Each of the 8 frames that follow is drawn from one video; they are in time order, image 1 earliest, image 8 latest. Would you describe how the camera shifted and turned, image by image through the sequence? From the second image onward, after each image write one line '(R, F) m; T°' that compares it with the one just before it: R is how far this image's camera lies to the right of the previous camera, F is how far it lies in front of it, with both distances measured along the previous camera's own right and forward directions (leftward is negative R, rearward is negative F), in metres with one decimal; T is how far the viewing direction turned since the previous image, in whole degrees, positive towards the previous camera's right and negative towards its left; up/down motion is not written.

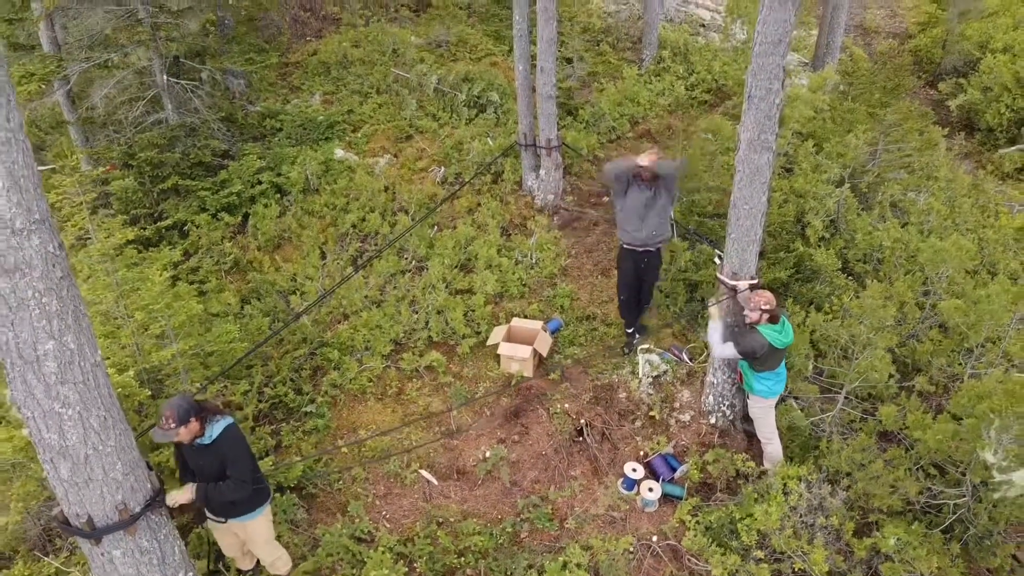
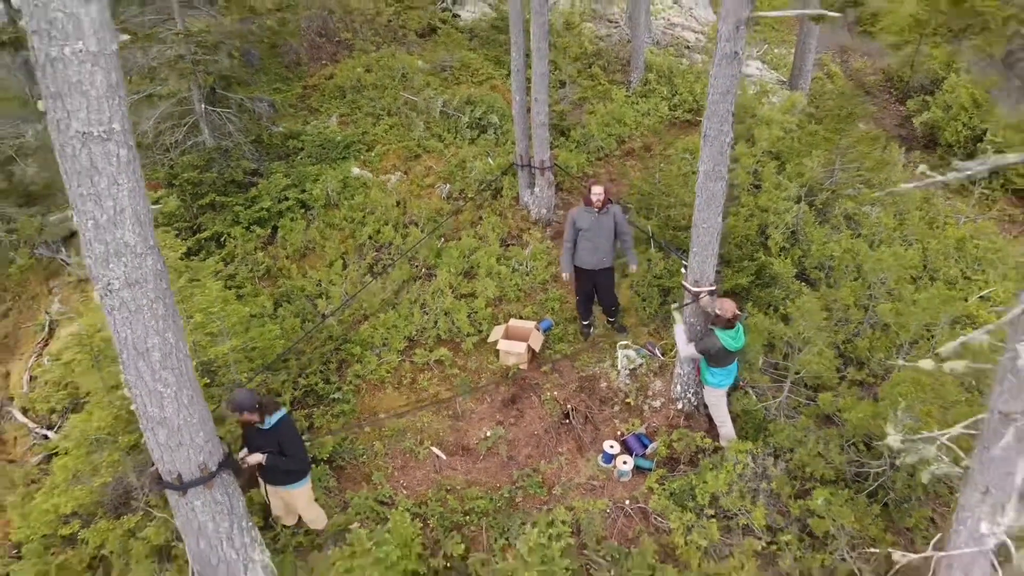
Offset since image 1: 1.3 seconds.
(0.0, -0.8) m; 0°
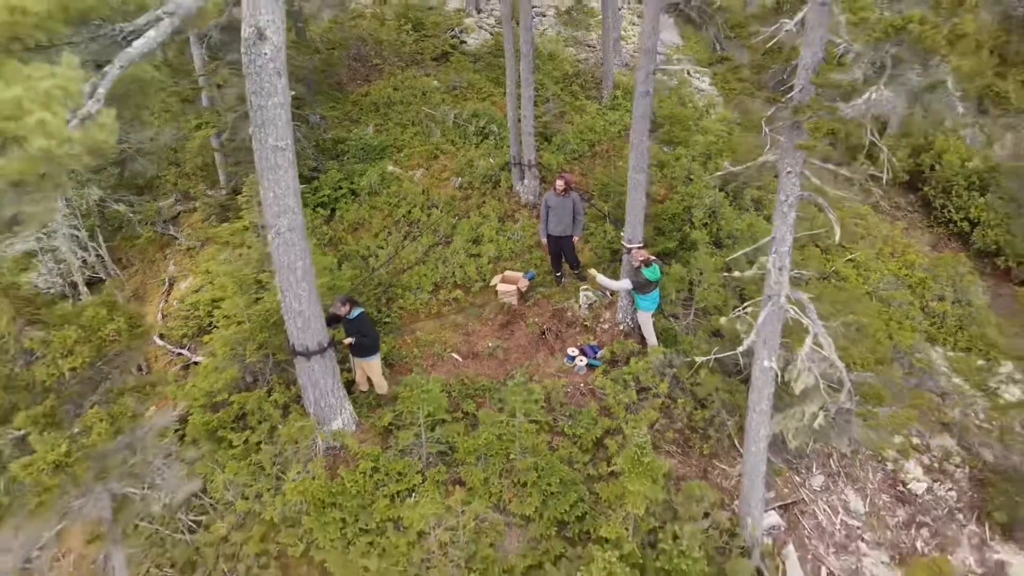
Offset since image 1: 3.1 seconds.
(+0.1, -2.6) m; 0°
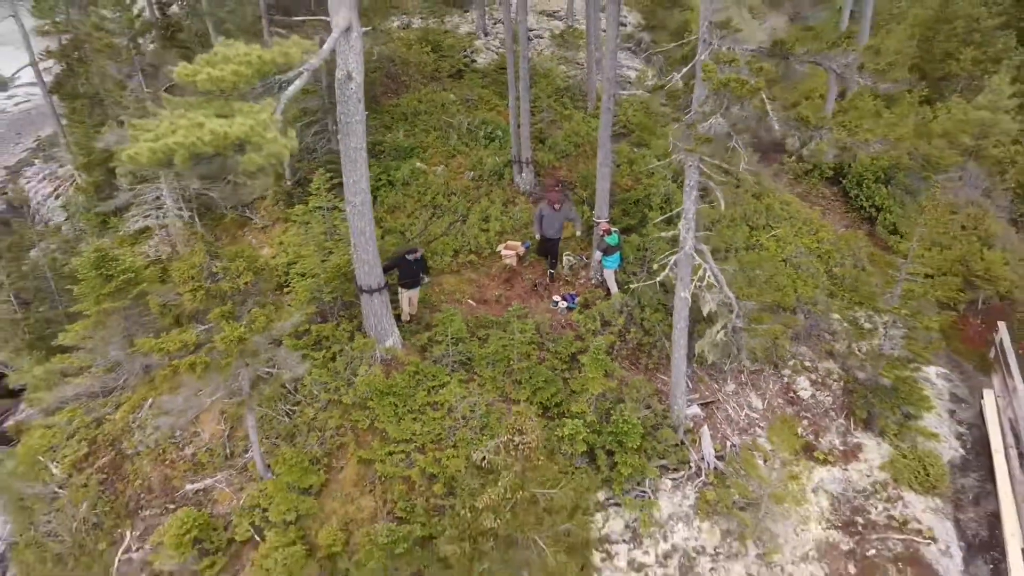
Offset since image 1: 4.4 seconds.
(+0.1, -2.9) m; 0°
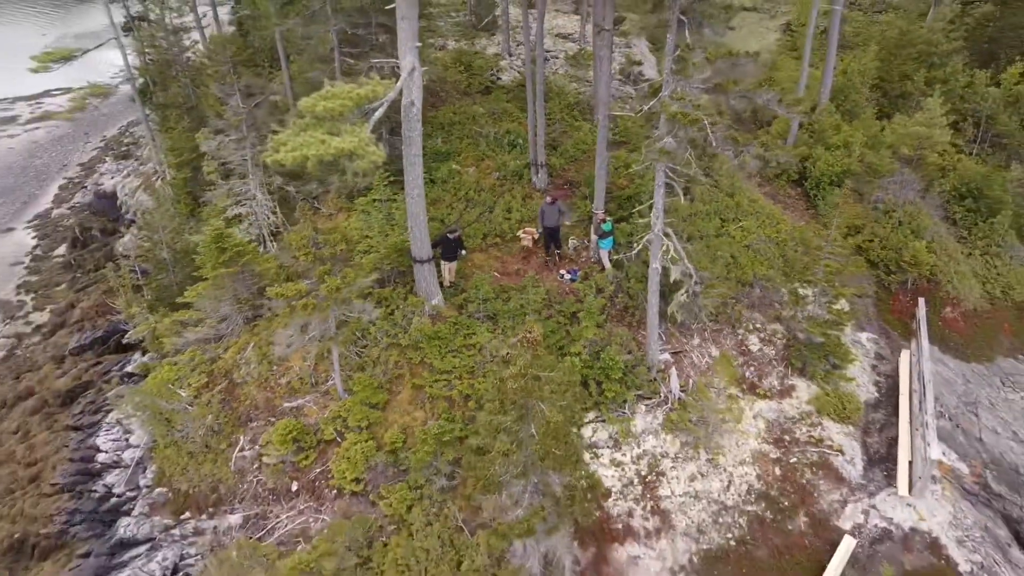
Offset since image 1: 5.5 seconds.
(0.0, -3.1) m; -1°
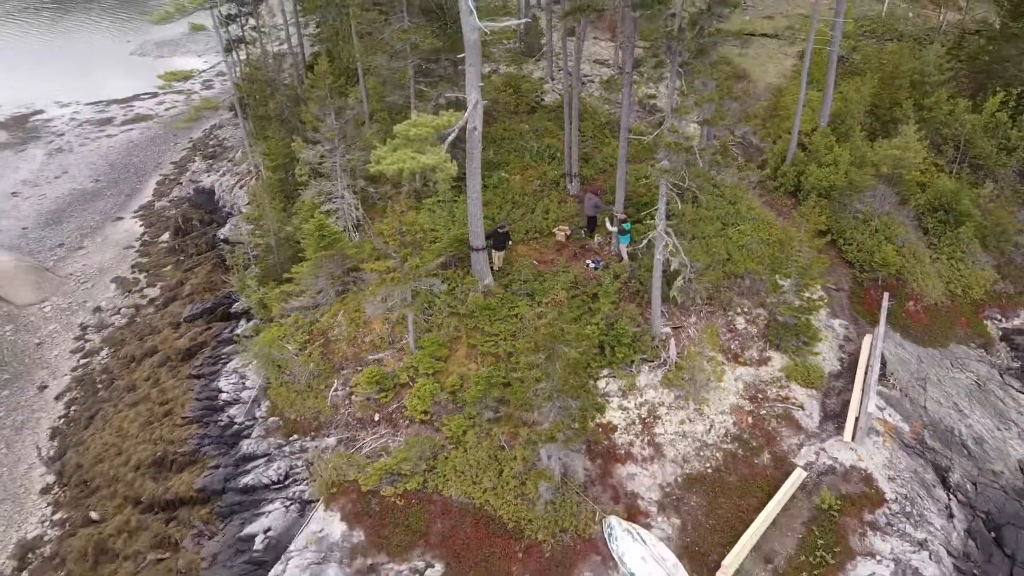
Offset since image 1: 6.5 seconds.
(+0.1, -3.5) m; -3°
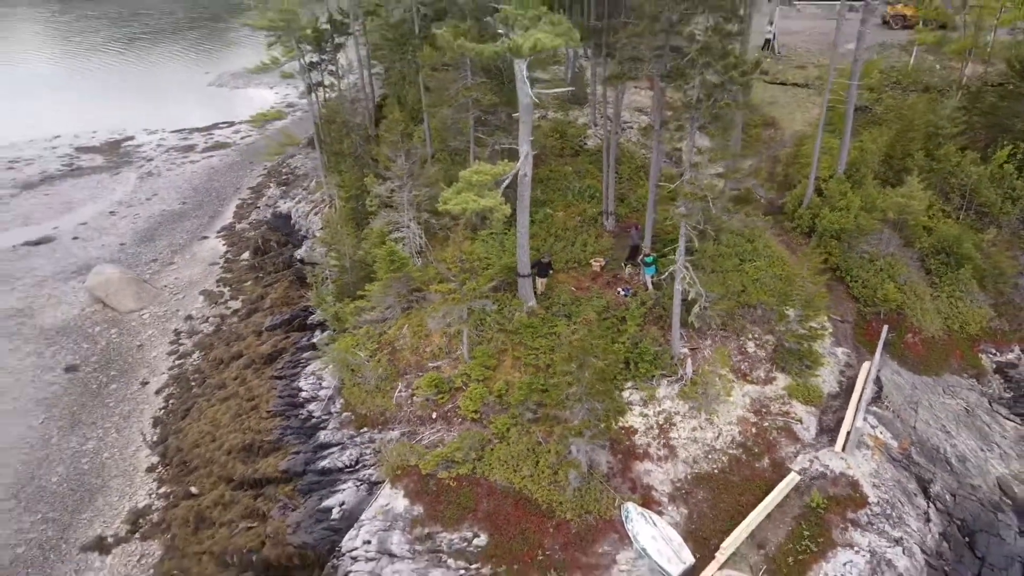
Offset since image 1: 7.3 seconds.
(+0.1, -2.8) m; -3°
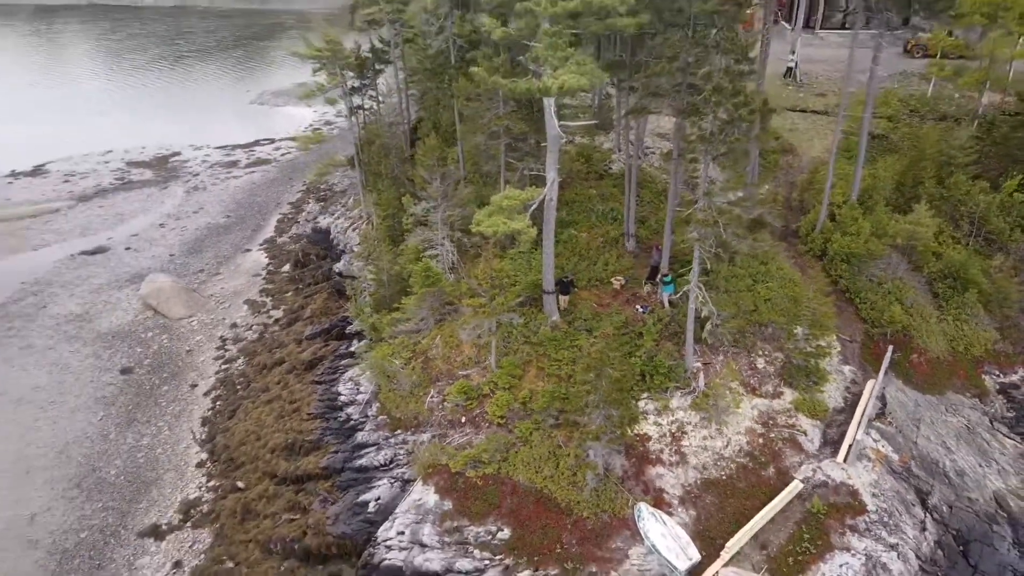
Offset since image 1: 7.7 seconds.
(0.0, -1.5) m; -2°
